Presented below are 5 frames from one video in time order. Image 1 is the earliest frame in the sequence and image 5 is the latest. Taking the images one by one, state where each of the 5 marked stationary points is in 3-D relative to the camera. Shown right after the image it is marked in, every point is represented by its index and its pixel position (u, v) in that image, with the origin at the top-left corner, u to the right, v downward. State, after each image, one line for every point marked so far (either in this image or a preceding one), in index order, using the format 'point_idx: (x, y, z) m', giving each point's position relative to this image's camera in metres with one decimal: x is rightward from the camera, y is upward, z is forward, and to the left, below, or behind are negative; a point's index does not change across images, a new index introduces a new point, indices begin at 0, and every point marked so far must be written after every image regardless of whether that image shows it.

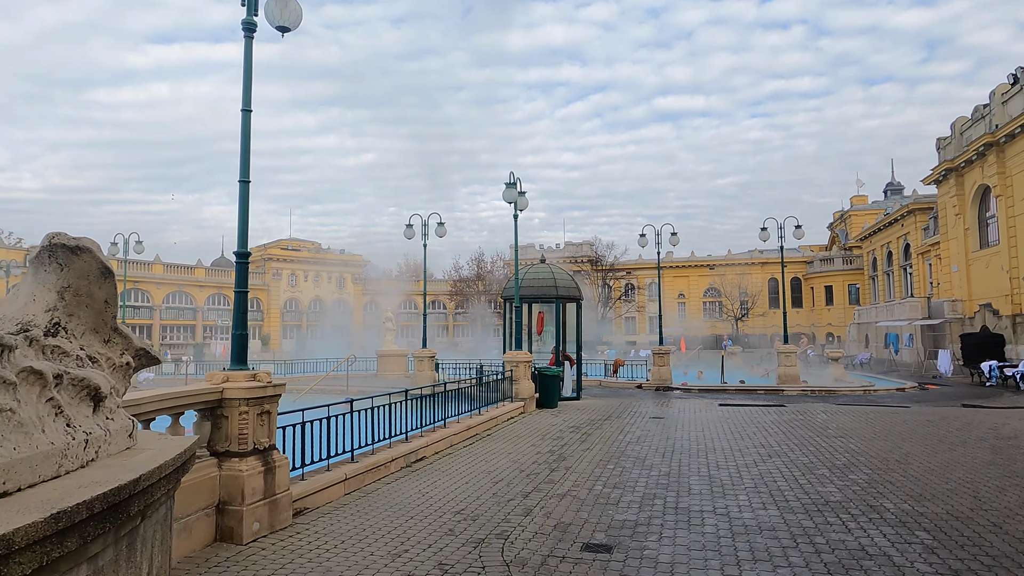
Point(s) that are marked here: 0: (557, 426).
0: (+1.0, -3.0, +14.2) m
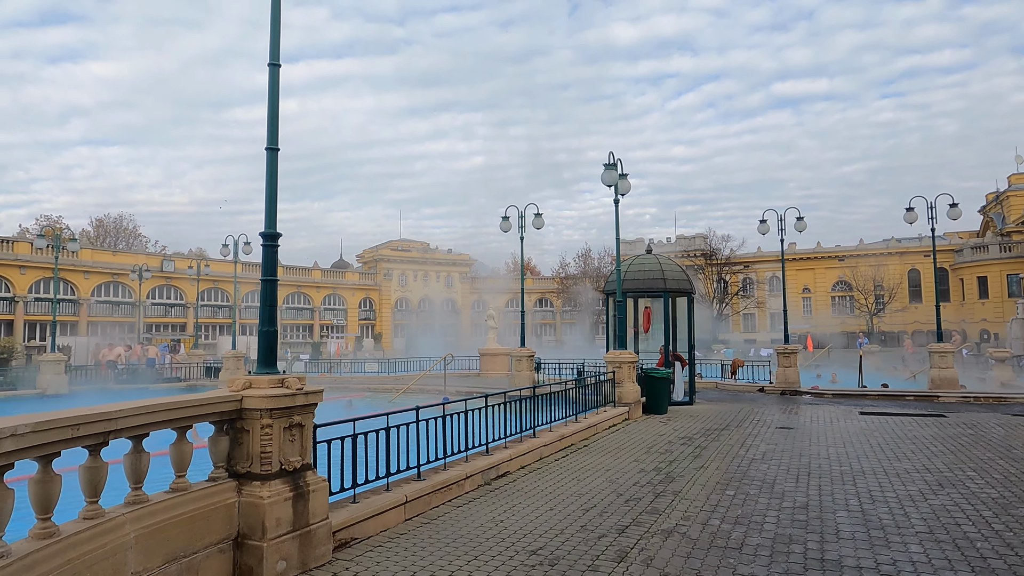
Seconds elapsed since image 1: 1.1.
0: (+2.9, -2.8, +12.4) m
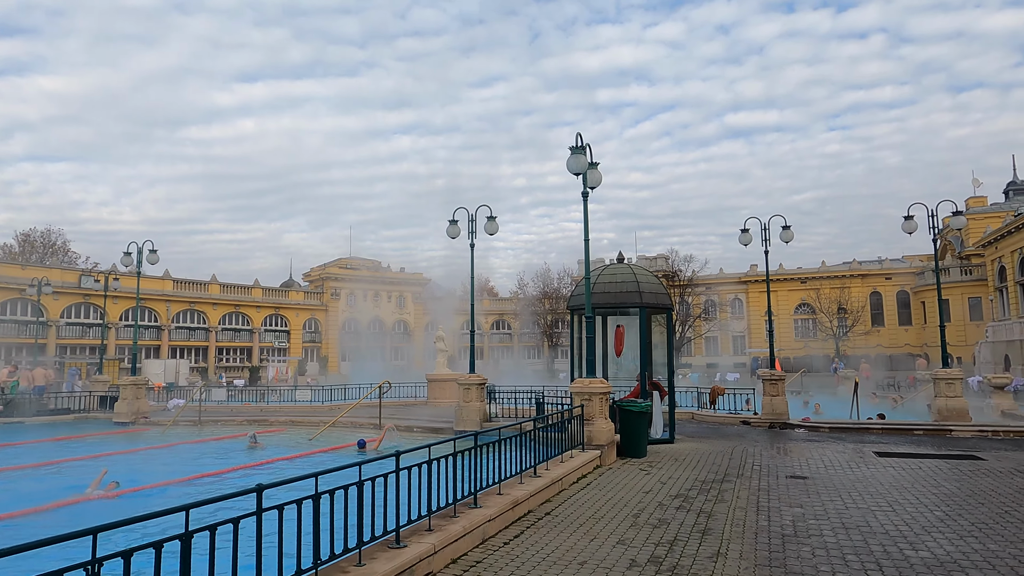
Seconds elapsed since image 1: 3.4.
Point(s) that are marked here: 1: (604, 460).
0: (+2.0, -2.9, +9.4) m
1: (+1.7, -3.1, +12.1) m
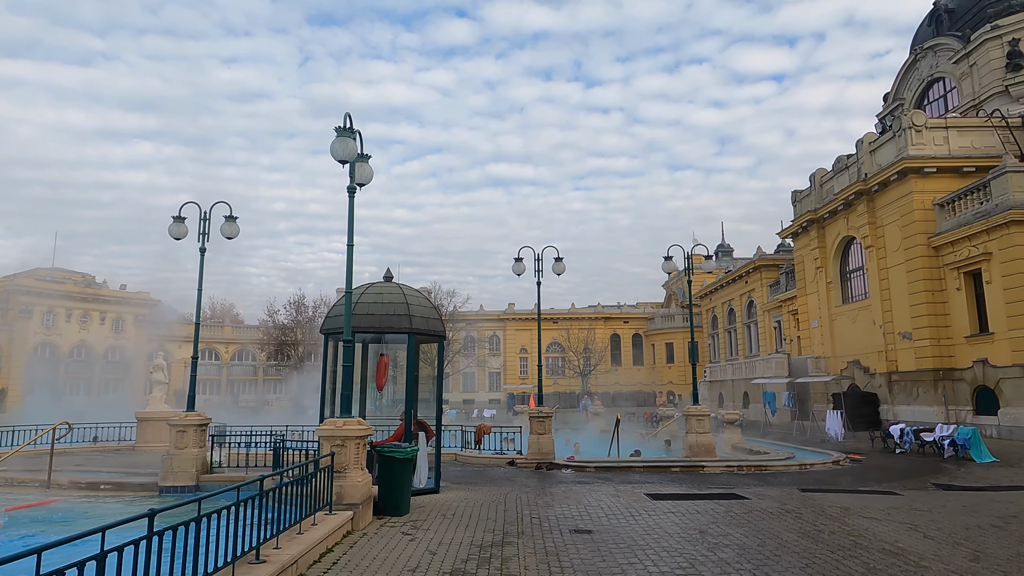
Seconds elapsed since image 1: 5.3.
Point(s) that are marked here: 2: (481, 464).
0: (-1.0, -3.1, +7.1) m
1: (-2.2, -3.4, +9.5) m
2: (-0.9, -4.9, +18.5) m
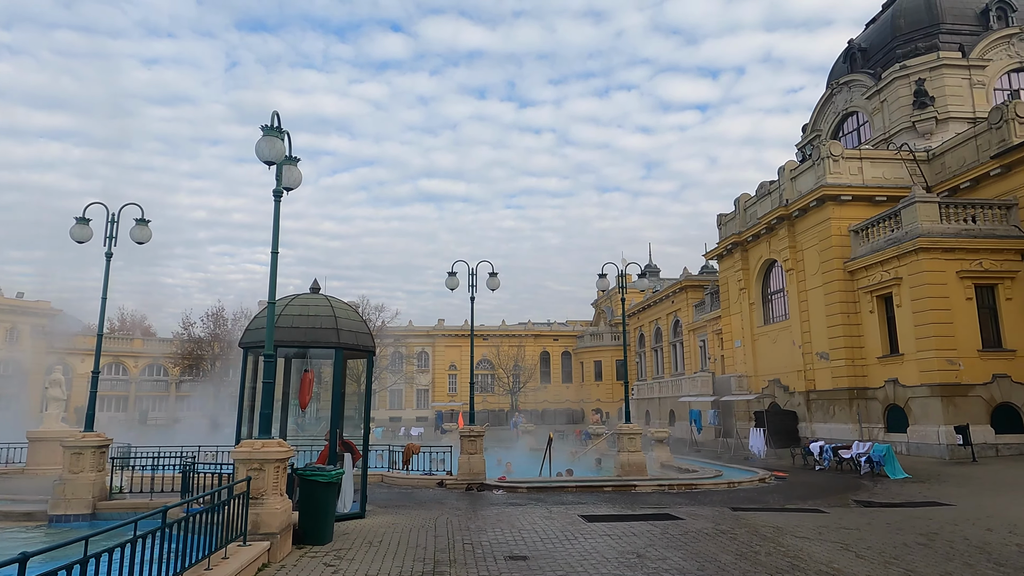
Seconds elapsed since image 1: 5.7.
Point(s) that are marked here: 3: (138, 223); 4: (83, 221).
0: (-1.6, -3.2, +6.5) m
1: (-3.1, -3.5, +8.8) m
2: (-2.8, -5.3, +17.7) m
3: (-7.4, +1.3, +13.2) m
4: (-9.1, +1.4, +14.2) m
